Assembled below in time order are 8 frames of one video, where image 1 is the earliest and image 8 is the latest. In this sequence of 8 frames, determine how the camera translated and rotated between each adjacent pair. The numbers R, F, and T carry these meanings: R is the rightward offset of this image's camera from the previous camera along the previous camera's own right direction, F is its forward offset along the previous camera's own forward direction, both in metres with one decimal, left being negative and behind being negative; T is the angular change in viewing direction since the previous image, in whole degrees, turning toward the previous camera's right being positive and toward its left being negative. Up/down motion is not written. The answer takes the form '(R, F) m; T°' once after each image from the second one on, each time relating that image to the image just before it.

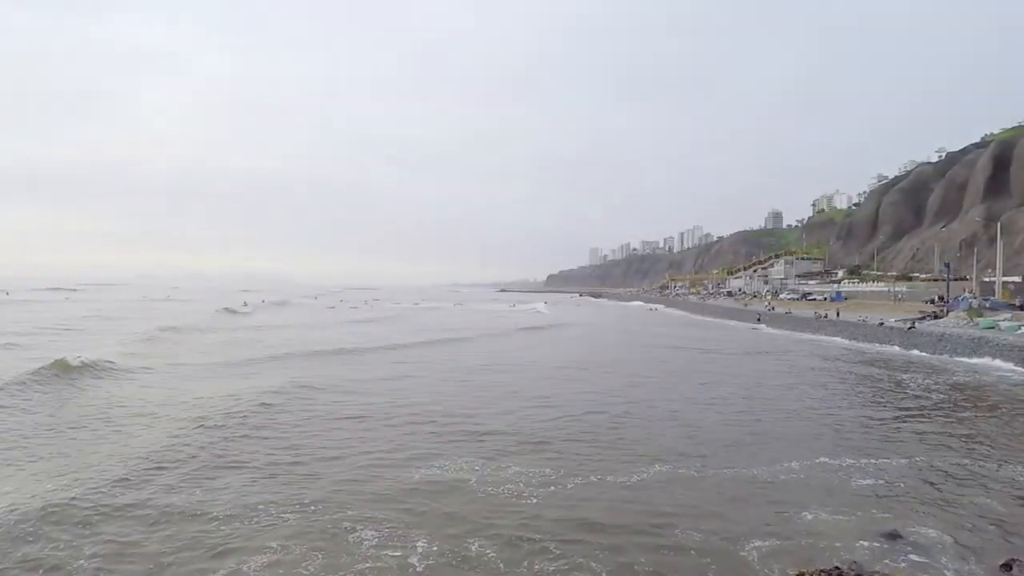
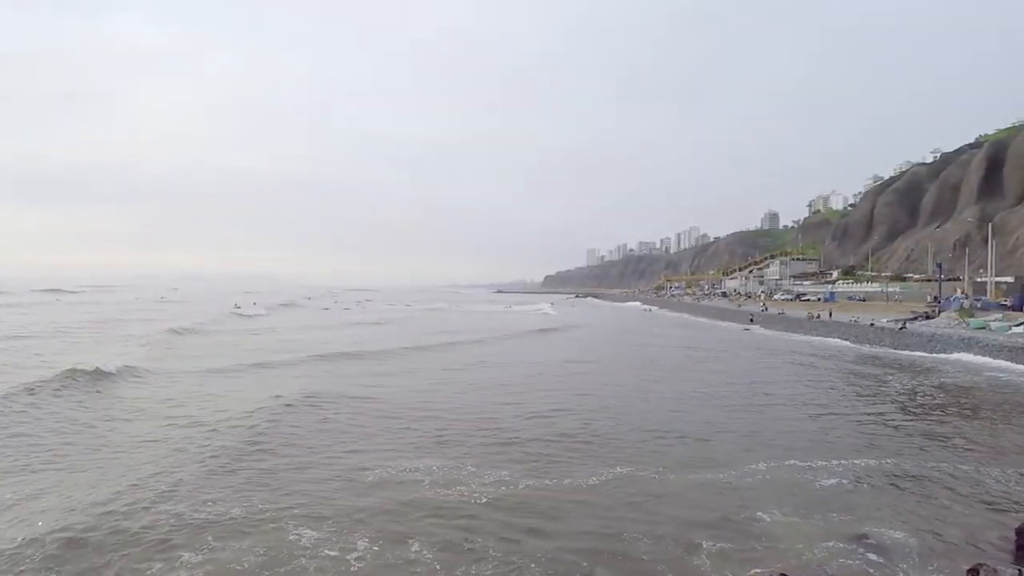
(+0.5, +0.1) m; 0°
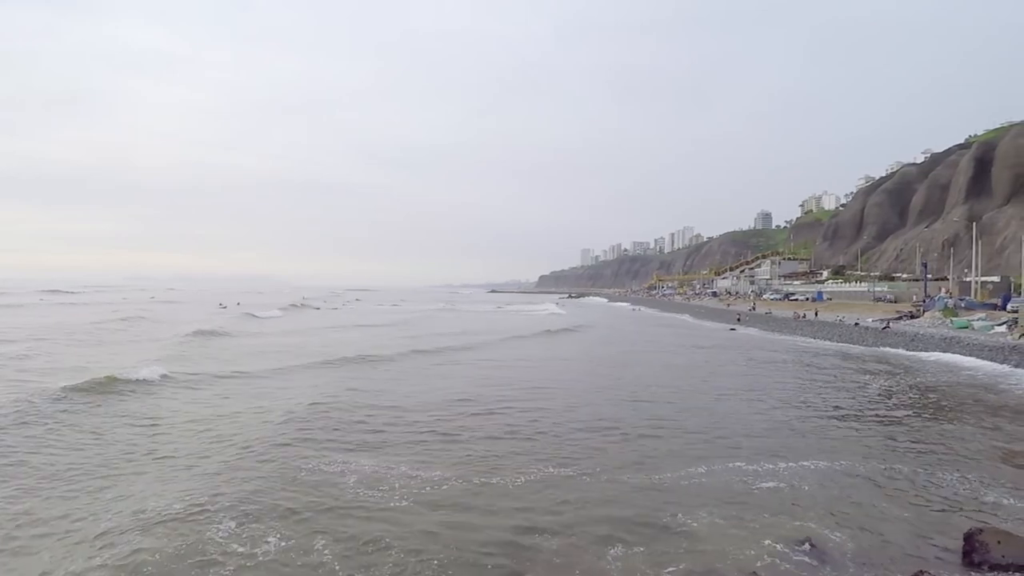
(+0.8, +0.2) m; 0°
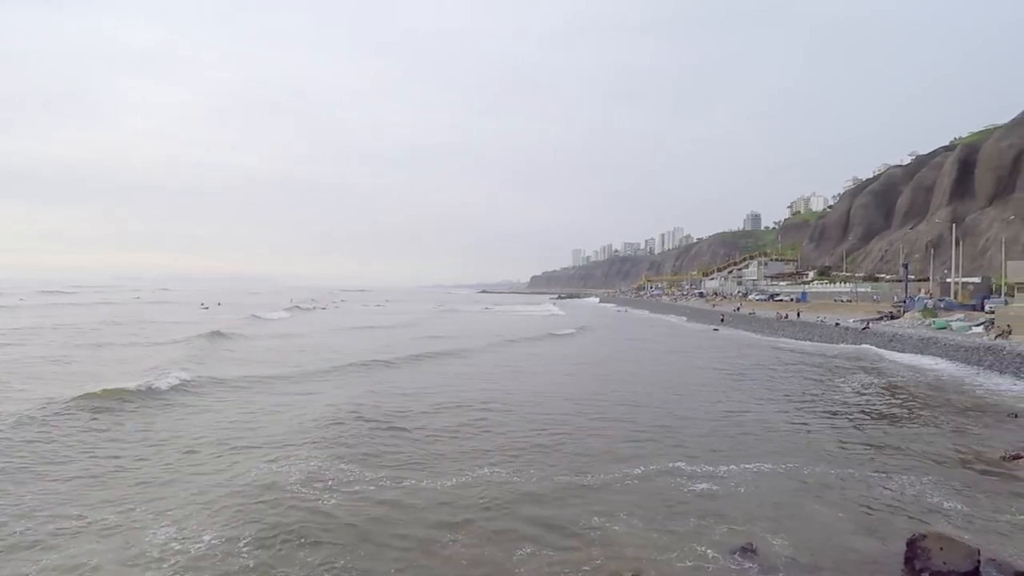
(+0.7, +0.2) m; +1°
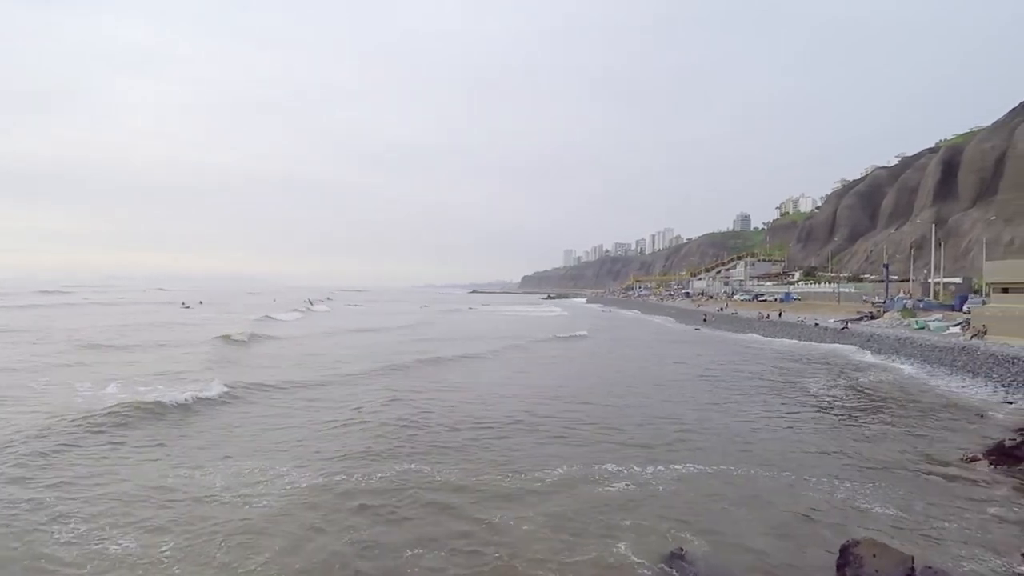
(+0.9, +0.3) m; +1°
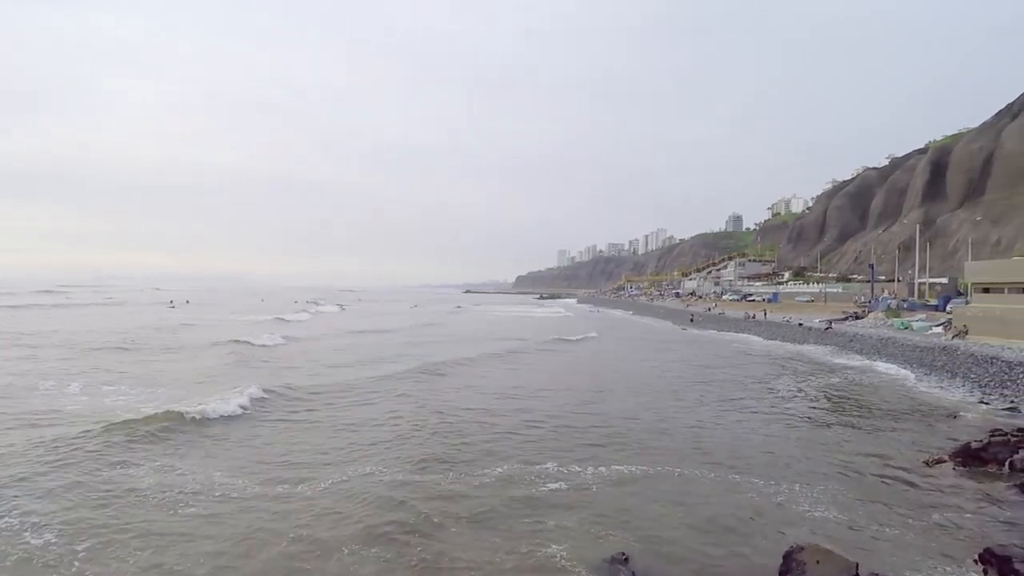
(+0.7, +0.2) m; +1°
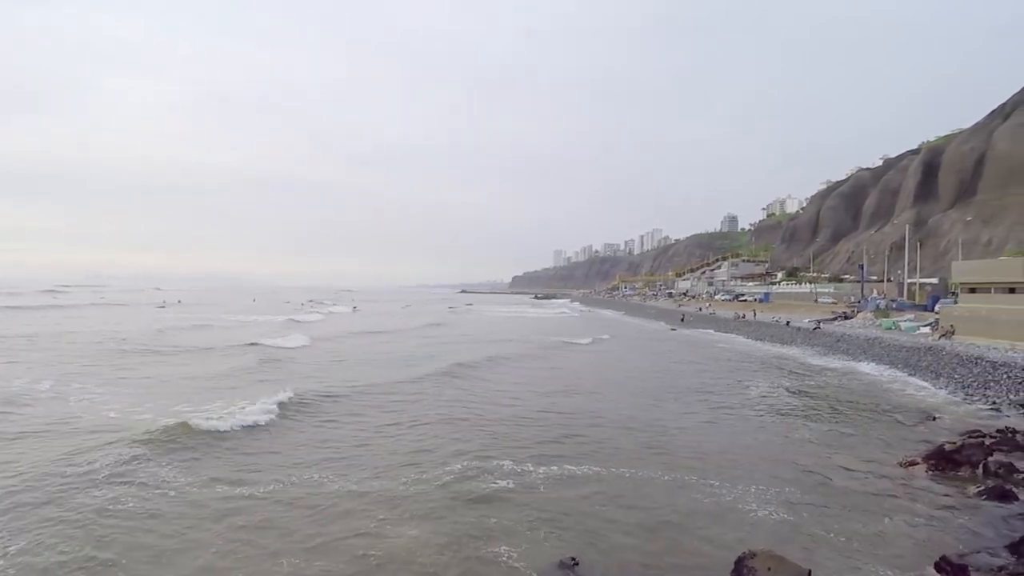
(+0.6, +0.2) m; 0°
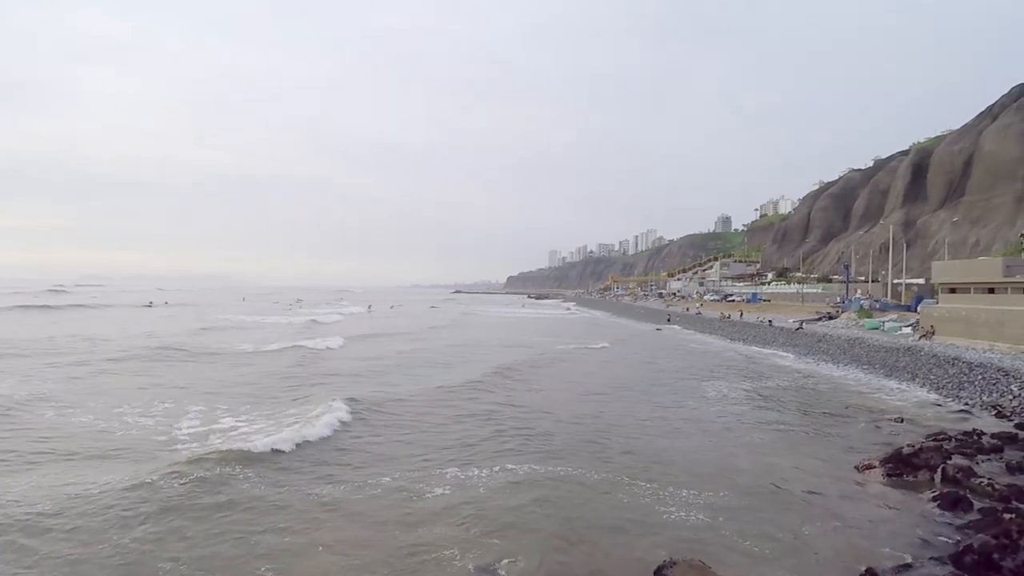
(+0.9, +0.2) m; 0°
